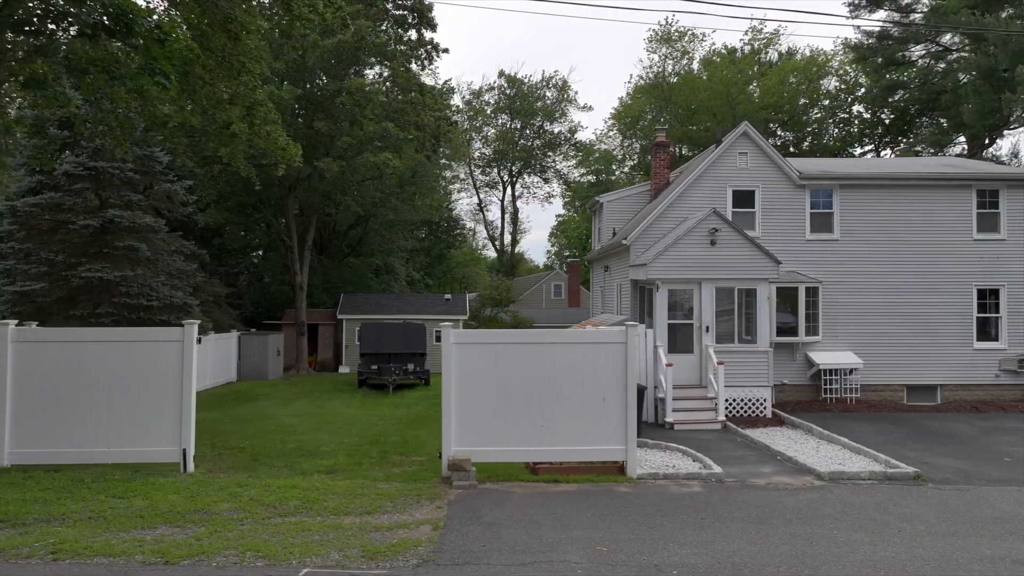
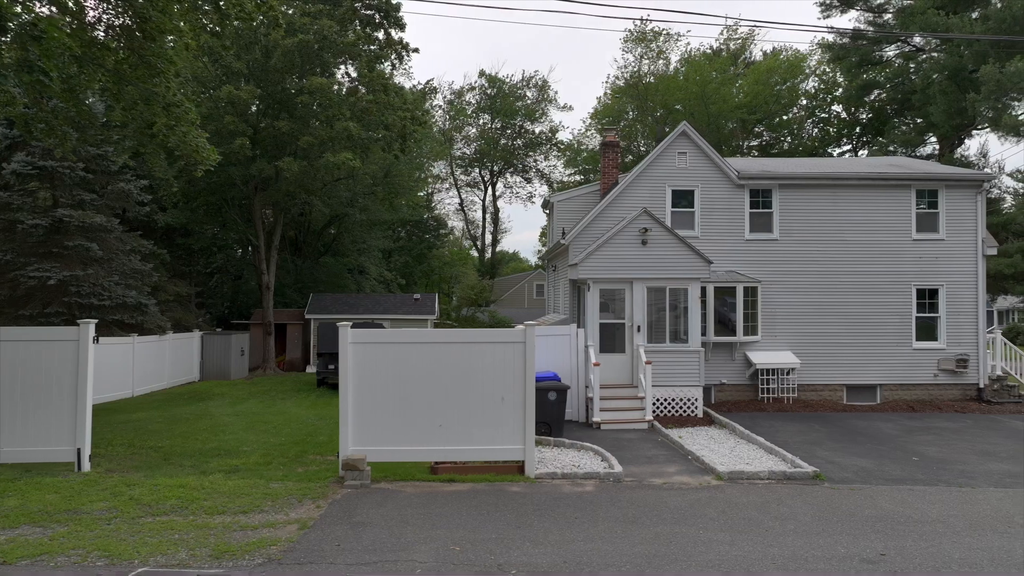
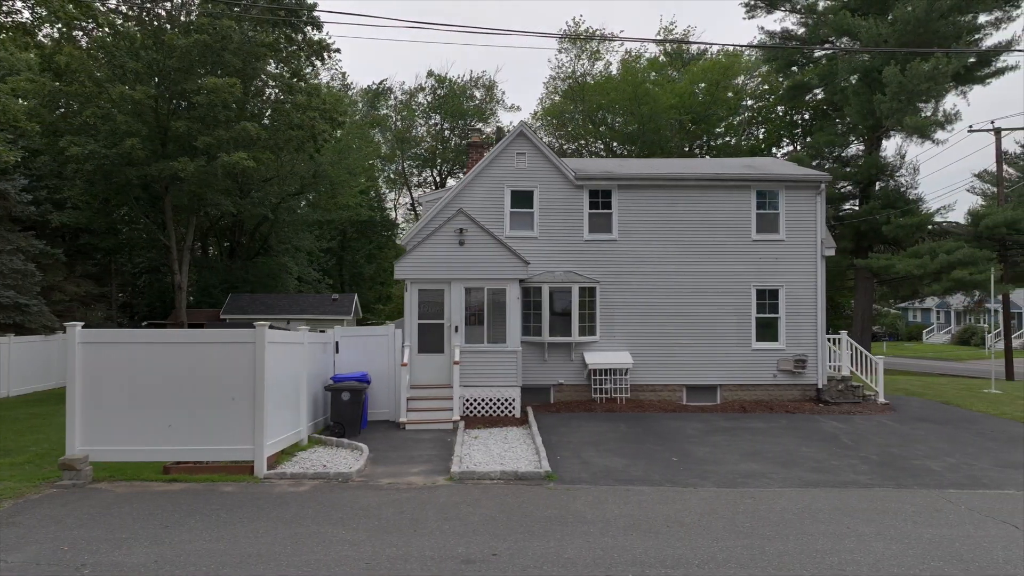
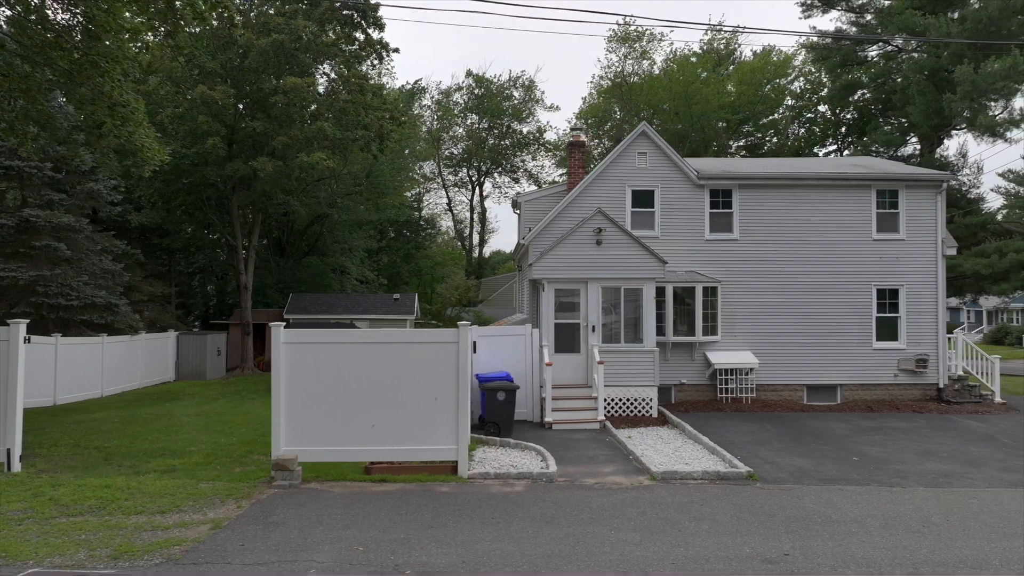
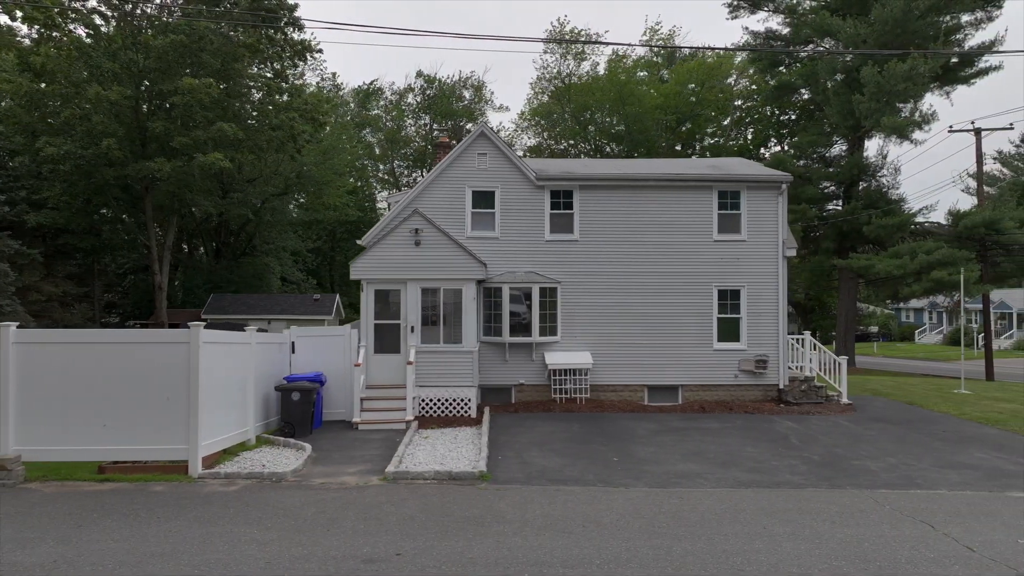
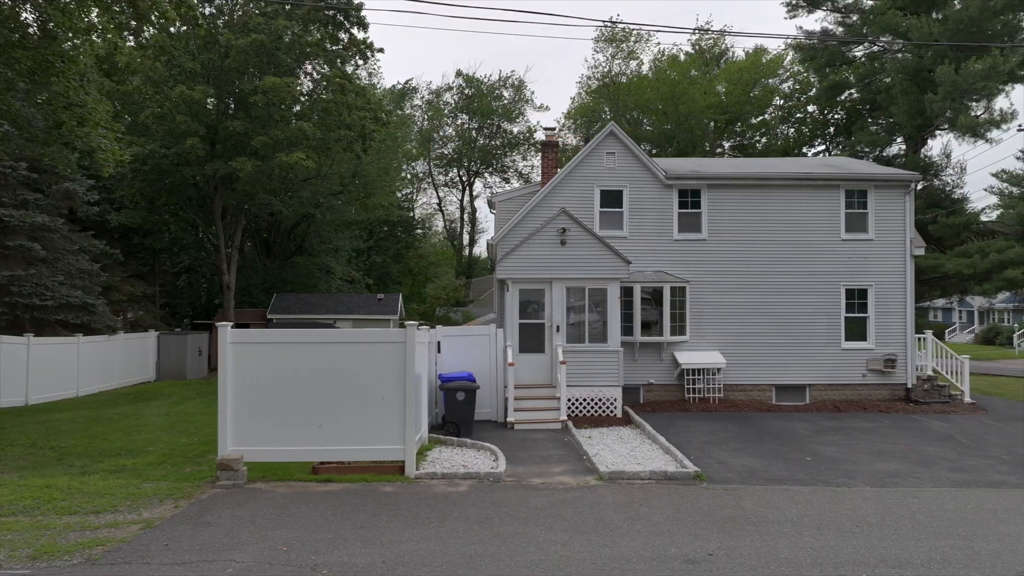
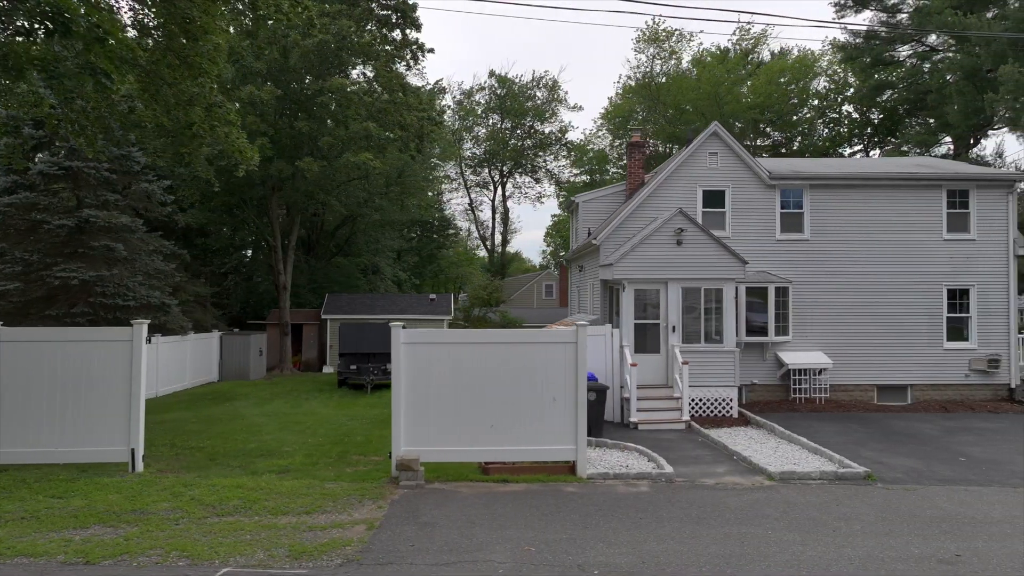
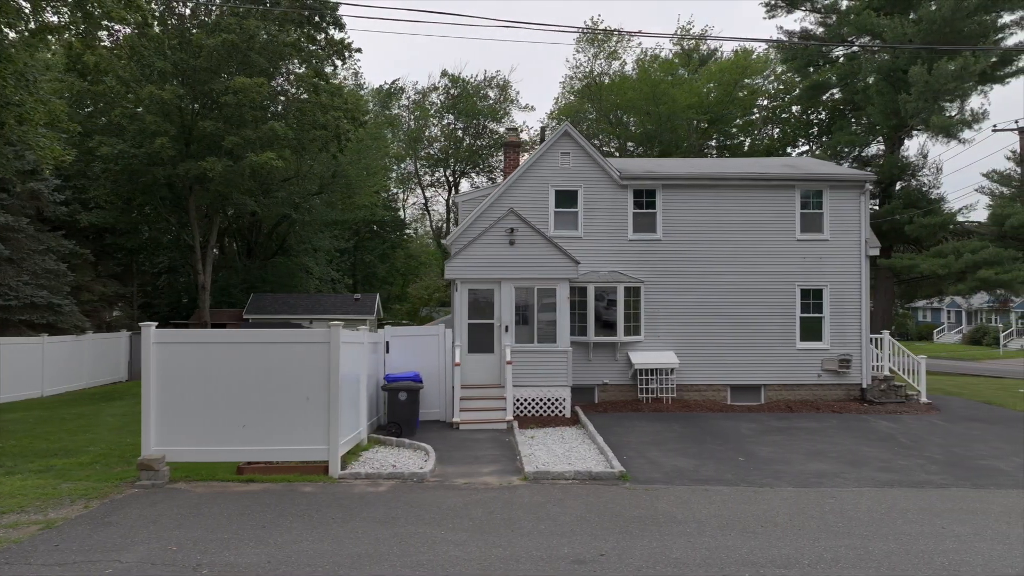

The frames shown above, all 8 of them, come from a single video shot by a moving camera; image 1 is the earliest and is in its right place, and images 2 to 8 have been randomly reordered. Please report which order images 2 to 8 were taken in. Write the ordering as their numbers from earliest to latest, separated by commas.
7, 2, 4, 6, 8, 3, 5
